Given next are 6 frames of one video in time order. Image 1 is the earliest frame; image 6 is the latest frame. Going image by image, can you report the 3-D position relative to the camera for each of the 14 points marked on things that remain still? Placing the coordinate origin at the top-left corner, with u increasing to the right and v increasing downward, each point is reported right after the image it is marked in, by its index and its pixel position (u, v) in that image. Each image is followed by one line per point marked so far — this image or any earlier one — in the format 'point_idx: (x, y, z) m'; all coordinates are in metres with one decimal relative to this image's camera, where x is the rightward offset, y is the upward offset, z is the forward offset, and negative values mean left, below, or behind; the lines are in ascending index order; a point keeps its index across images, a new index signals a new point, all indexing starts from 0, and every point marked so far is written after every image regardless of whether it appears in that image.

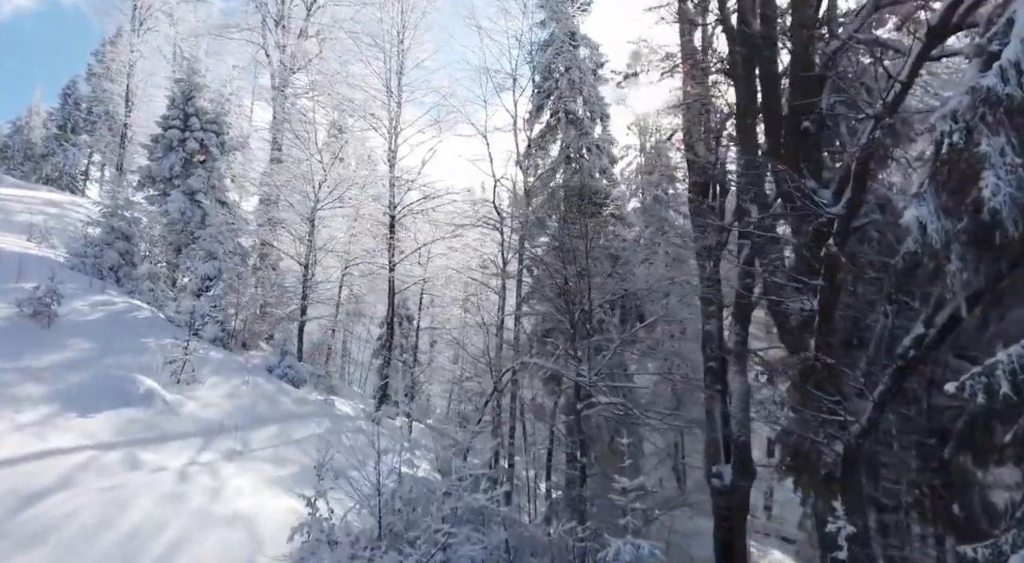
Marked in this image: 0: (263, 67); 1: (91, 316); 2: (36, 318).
0: (-7.4, +6.4, +18.6) m
1: (-6.4, -0.5, +9.5) m
2: (-6.6, -0.5, +8.6) m
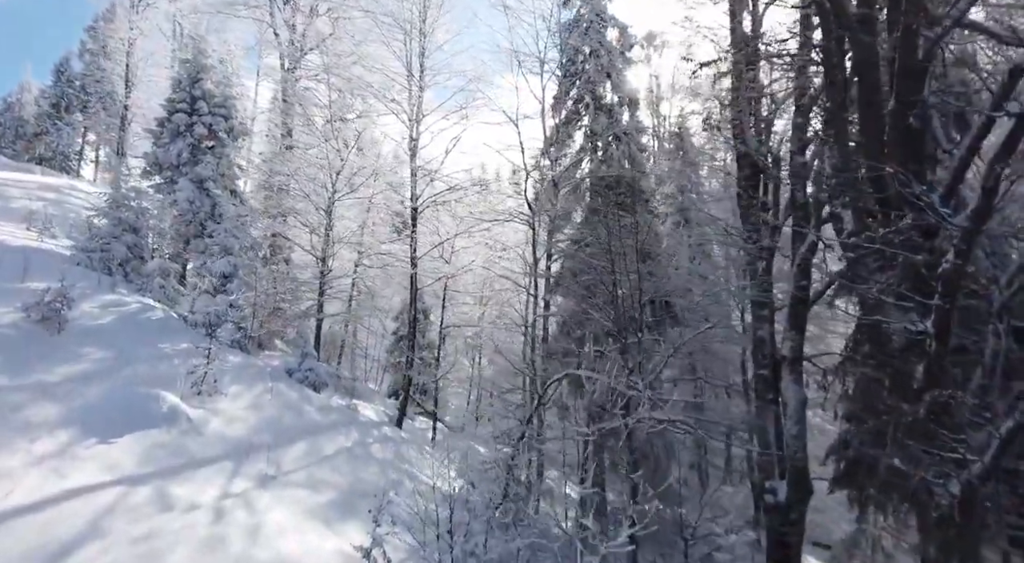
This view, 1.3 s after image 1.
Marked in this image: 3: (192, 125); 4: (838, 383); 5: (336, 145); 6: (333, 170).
0: (-6.8, +6.7, +17.7) m
1: (-5.8, -0.5, +8.8) m
2: (-5.9, -0.5, +7.9) m
3: (-7.7, +3.7, +15.0) m
4: (+5.2, -1.6, +10.1) m
5: (-3.9, +3.0, +14.2) m
6: (-4.0, +2.5, +14.1) m
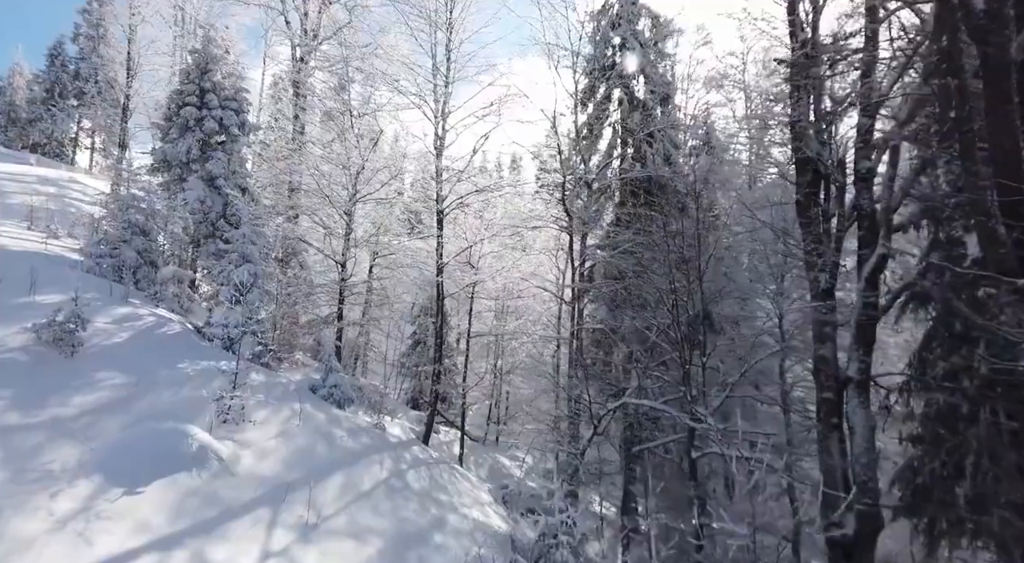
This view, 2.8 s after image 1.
0: (-6.2, +6.6, +16.9) m
1: (-5.1, -0.7, +8.1) m
2: (-5.3, -0.7, +7.2) m
3: (-7.0, +3.7, +14.2) m
4: (+5.9, -1.8, +9.4) m
5: (-3.3, +2.9, +13.4) m
6: (-3.4, +2.4, +13.4) m
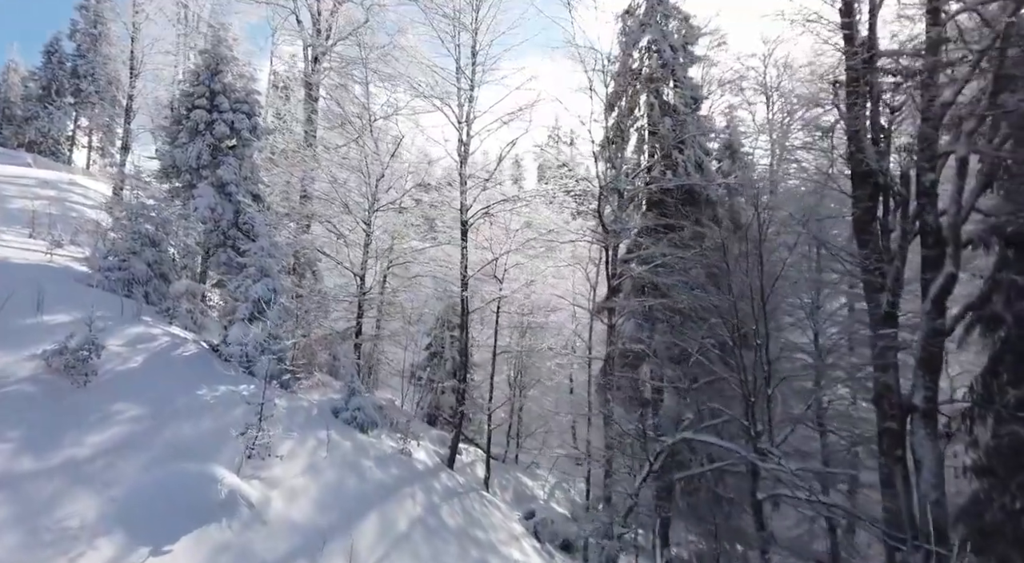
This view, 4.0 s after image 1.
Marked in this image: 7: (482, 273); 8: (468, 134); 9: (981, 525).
0: (-5.7, +6.4, +16.3) m
1: (-4.6, -1.0, +7.5) m
2: (-4.7, -1.0, +6.6) m
3: (-6.5, +3.4, +13.5) m
4: (+6.4, -2.1, +8.9) m
5: (-2.8, +2.7, +12.8) m
6: (-2.9, +2.1, +12.8) m
7: (-0.6, +0.2, +12.4) m
8: (-0.9, +2.9, +12.2) m
9: (+6.2, -3.2, +8.2) m
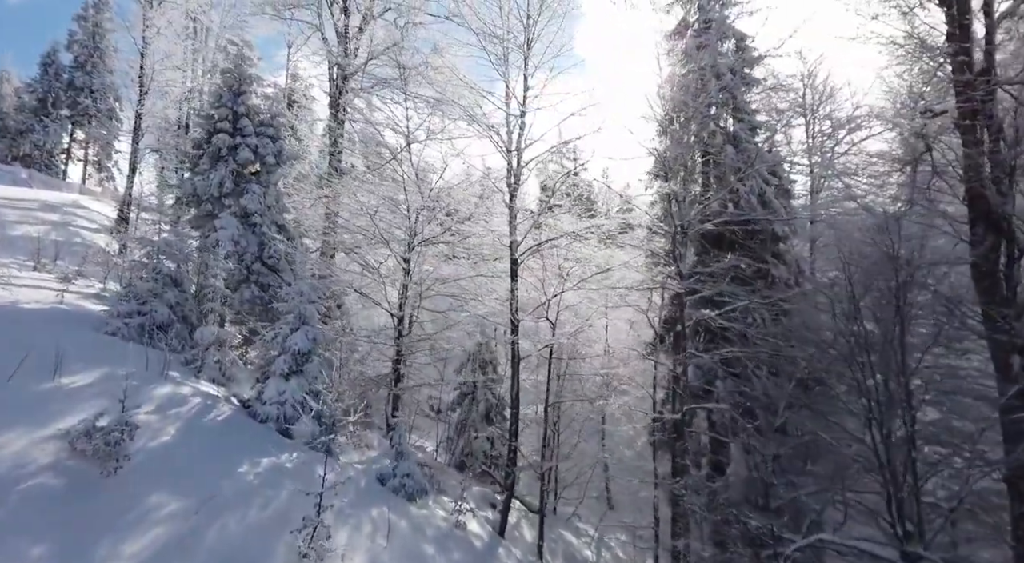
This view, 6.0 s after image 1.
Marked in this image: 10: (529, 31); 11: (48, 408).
0: (-4.7, +5.6, +15.3) m
1: (-3.6, -1.6, +6.4) m
2: (-3.7, -1.6, +5.5) m
3: (-5.6, +2.7, +12.5) m
4: (+7.4, -2.9, +7.9) m
5: (-1.8, +1.9, +11.8) m
6: (-1.9, +1.4, +11.8) m
7: (+0.3, -0.6, +11.4) m
8: (+0.1, +2.1, +11.2) m
9: (+7.2, -3.9, +7.2) m
10: (+0.3, +4.6, +11.5) m
11: (-4.5, -1.2, +6.1) m
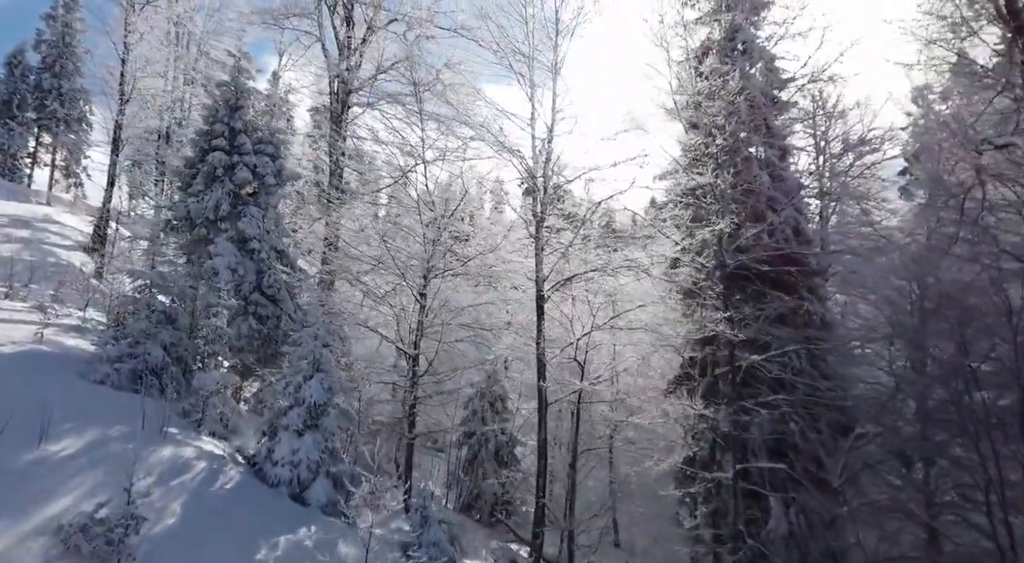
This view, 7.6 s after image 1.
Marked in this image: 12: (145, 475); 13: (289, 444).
0: (-4.5, +5.0, +14.4) m
1: (-3.0, -2.1, +5.5) m
2: (-3.1, -2.1, +4.6) m
3: (-5.2, +2.1, +11.5) m
4: (+7.9, -3.5, +7.4) m
5: (-1.4, +1.4, +10.9) m
6: (-1.5, +0.8, +10.9) m
7: (+0.7, -1.2, +10.6) m
8: (+0.5, +1.5, +10.4) m
9: (+7.7, -4.5, +6.6) m
10: (+0.7, +4.0, +10.8) m
11: (-3.9, -1.7, +5.1) m
12: (-3.5, -1.9, +5.9) m
13: (-2.7, -1.9, +7.5) m
